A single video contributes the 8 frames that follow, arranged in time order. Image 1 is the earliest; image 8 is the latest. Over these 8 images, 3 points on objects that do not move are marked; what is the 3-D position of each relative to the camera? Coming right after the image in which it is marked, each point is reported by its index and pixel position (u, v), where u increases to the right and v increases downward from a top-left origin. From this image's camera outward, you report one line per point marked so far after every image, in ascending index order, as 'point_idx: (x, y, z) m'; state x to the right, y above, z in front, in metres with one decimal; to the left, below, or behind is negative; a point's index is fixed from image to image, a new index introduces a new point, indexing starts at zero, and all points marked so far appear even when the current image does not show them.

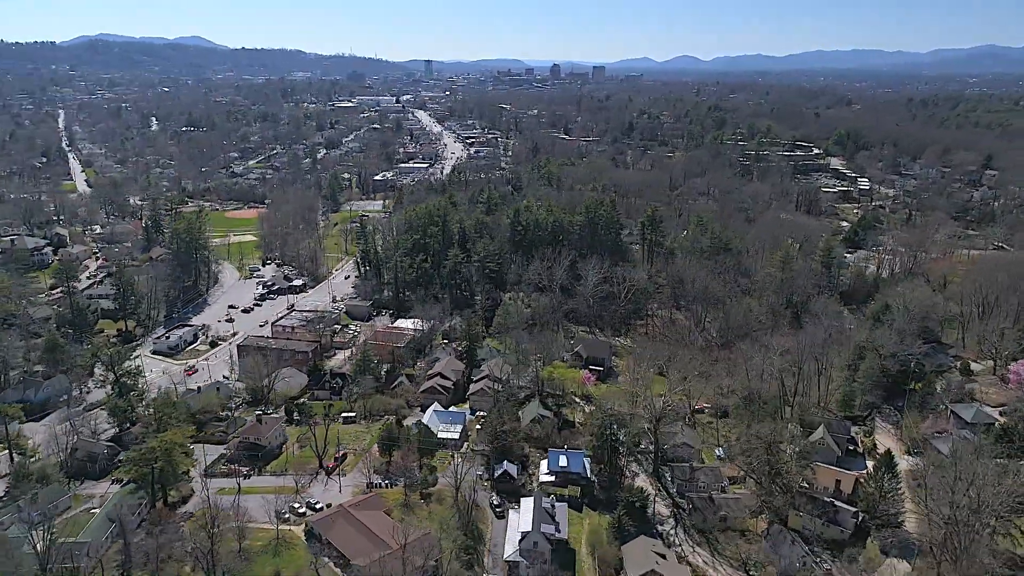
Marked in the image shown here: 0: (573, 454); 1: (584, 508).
0: (+1.6, -4.5, +19.4) m
1: (+1.9, -5.6, +18.2) m
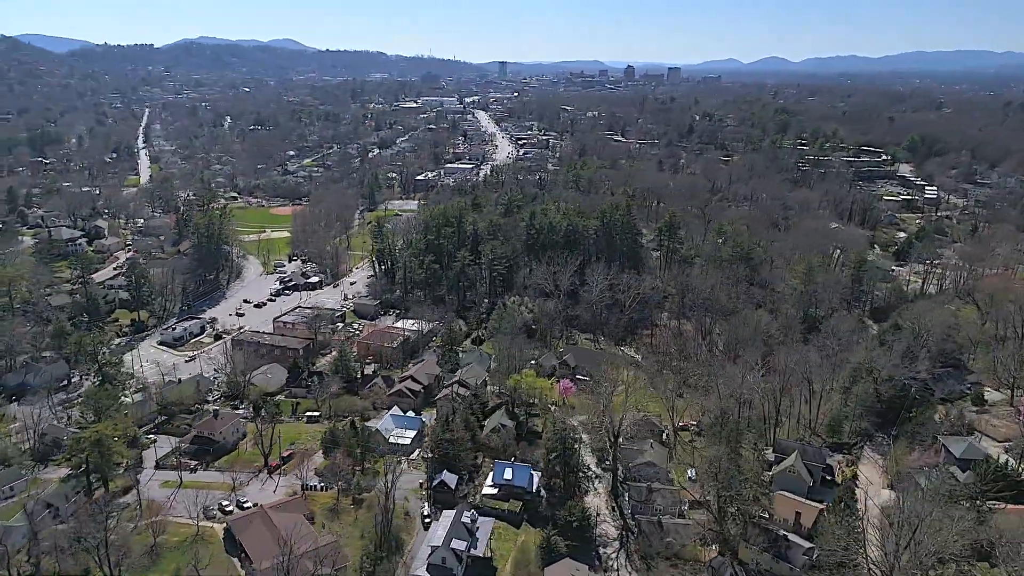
0: (+0.2, -4.7, +18.8) m
1: (+0.3, -5.8, +17.5) m
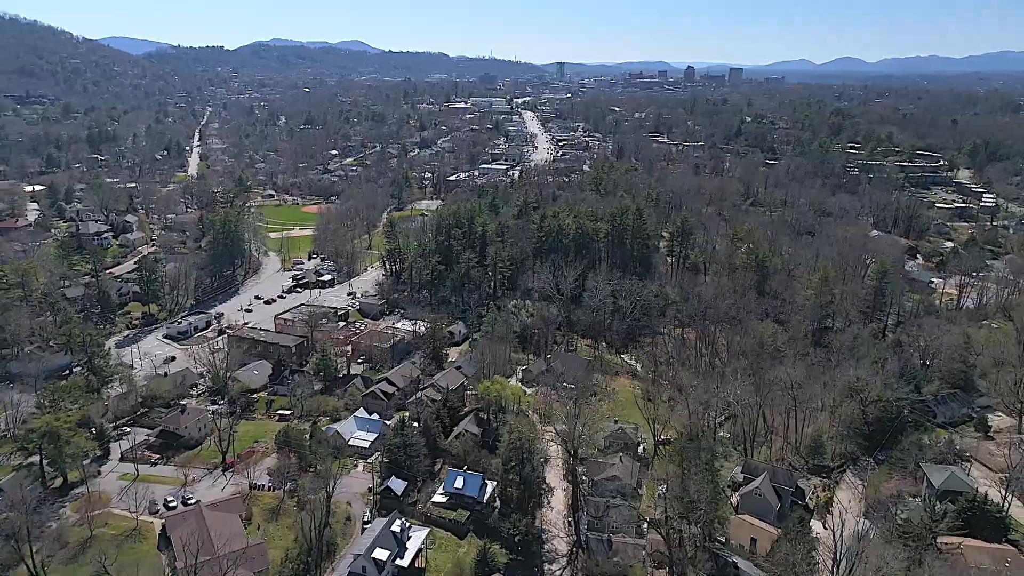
0: (-1.0, -4.8, +18.3) m
1: (-1.1, -5.9, +17.1) m
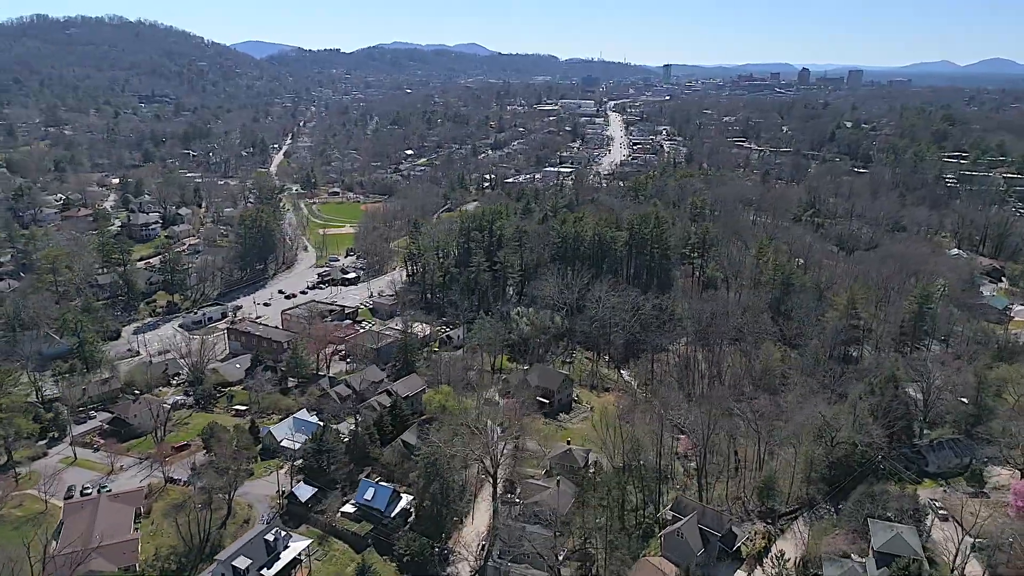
0: (-3.2, -5.0, +17.8) m
1: (-3.5, -6.1, +16.5) m
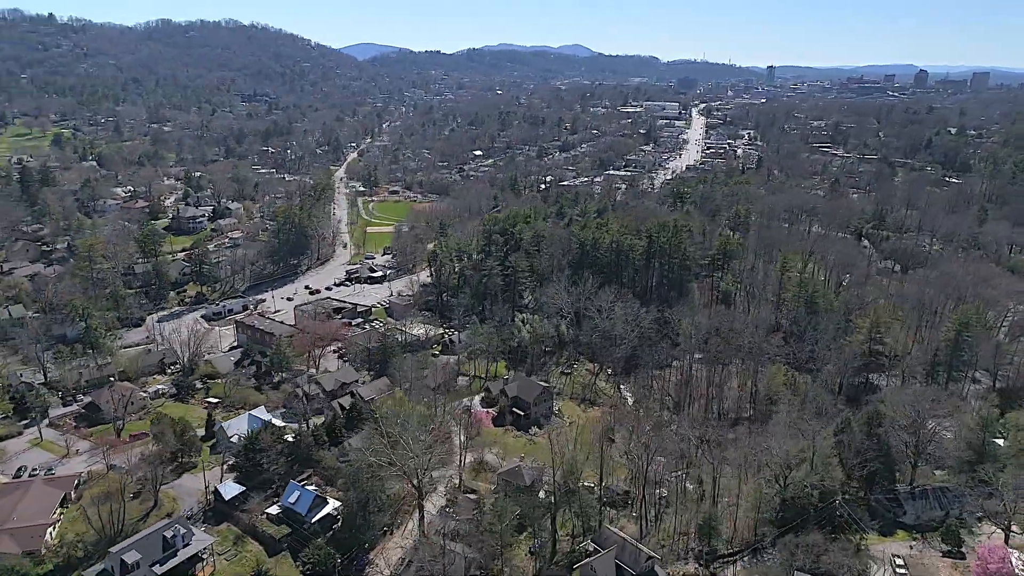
0: (-5.0, -5.0, +17.5) m
1: (-5.5, -6.1, +16.3) m
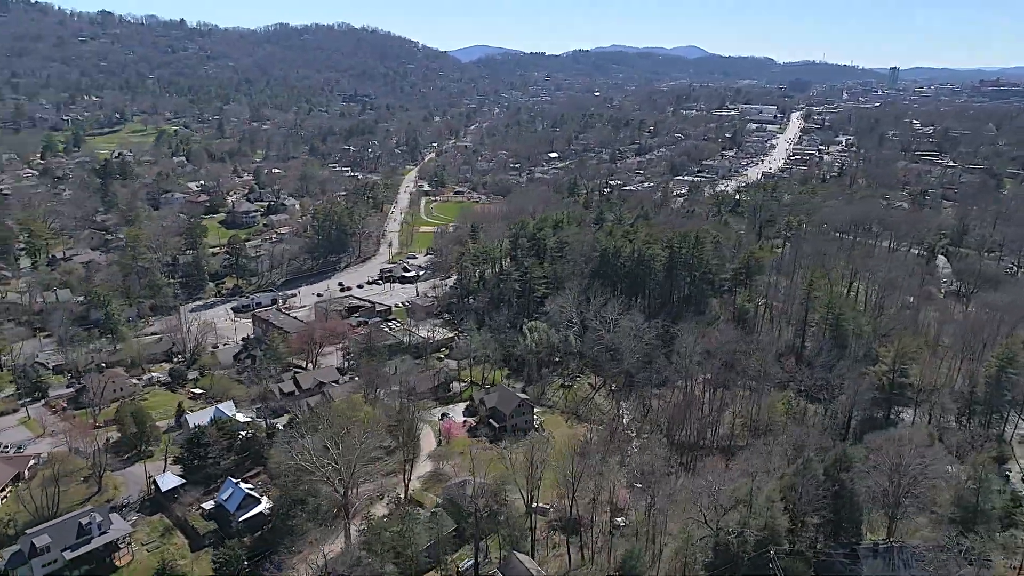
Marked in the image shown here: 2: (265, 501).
0: (-6.7, -5.0, +17.6) m
1: (-7.4, -6.0, +16.5) m
2: (-6.1, -5.3, +17.7) m
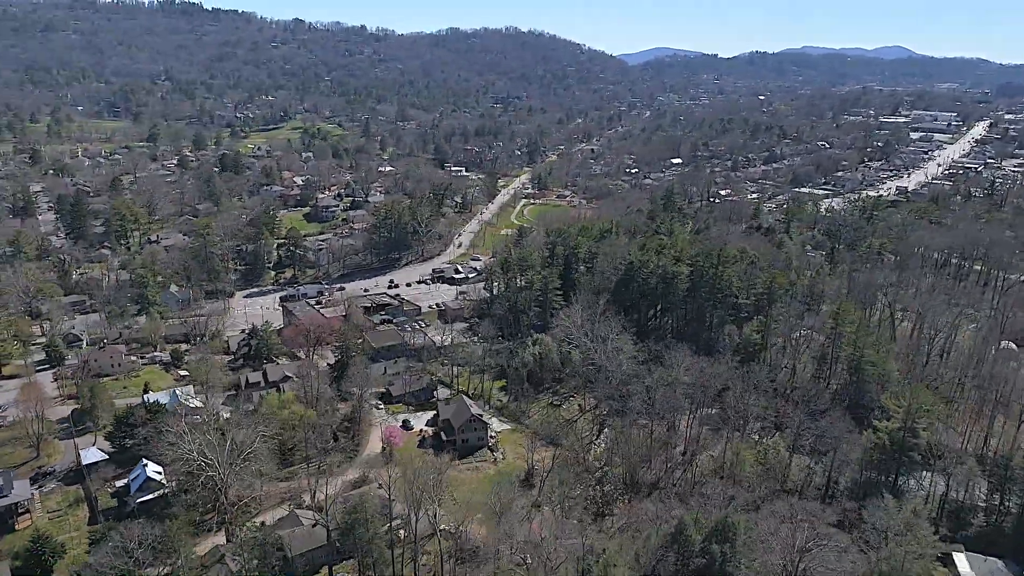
0: (-9.4, -4.8, +18.3) m
1: (-10.4, -5.8, +17.4) m
2: (-8.8, -5.1, +18.3) m
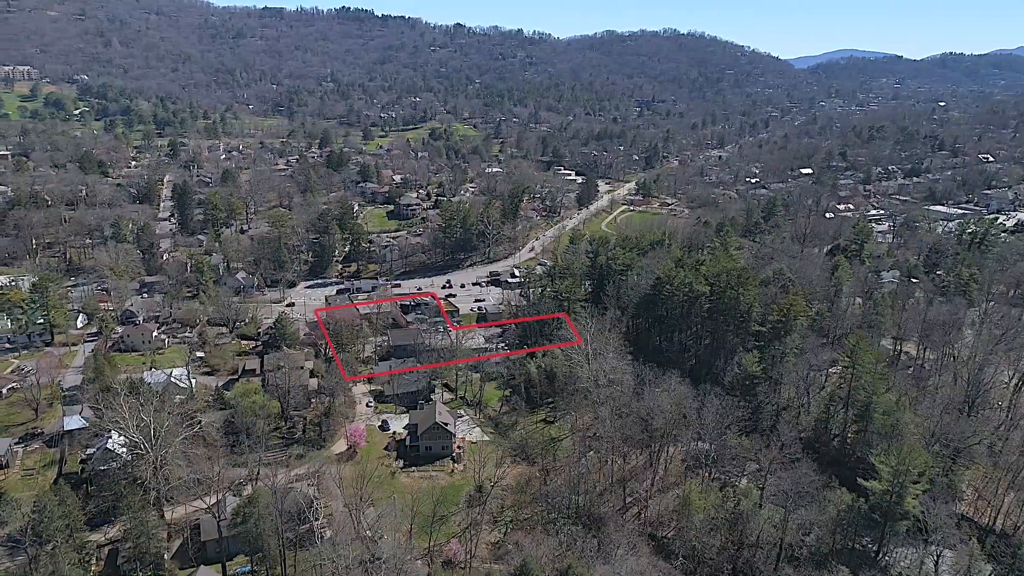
0: (-11.1, -4.4, +19.7) m
1: (-12.4, -5.3, +19.1) m
2: (-10.6, -4.7, +19.6) m
